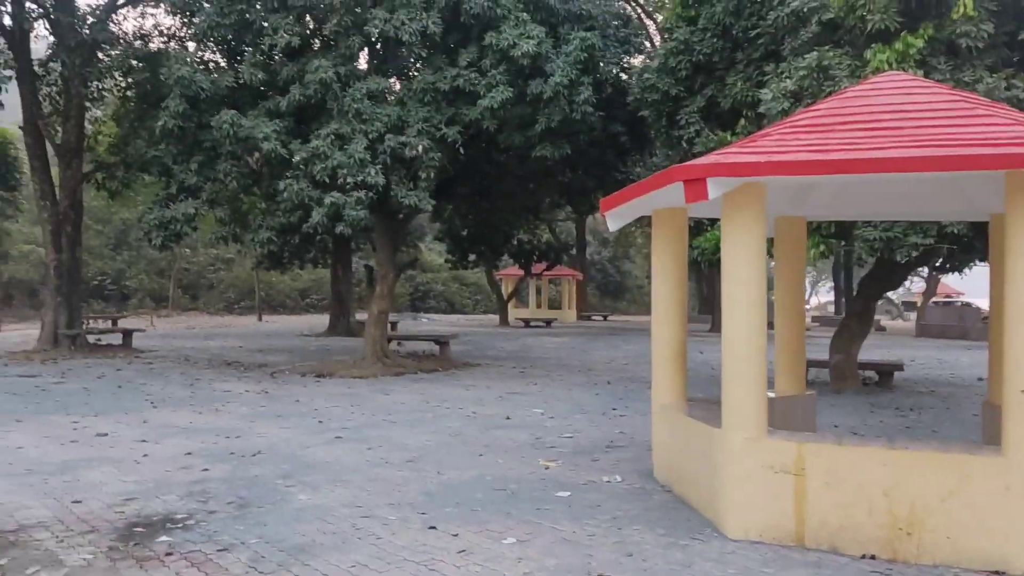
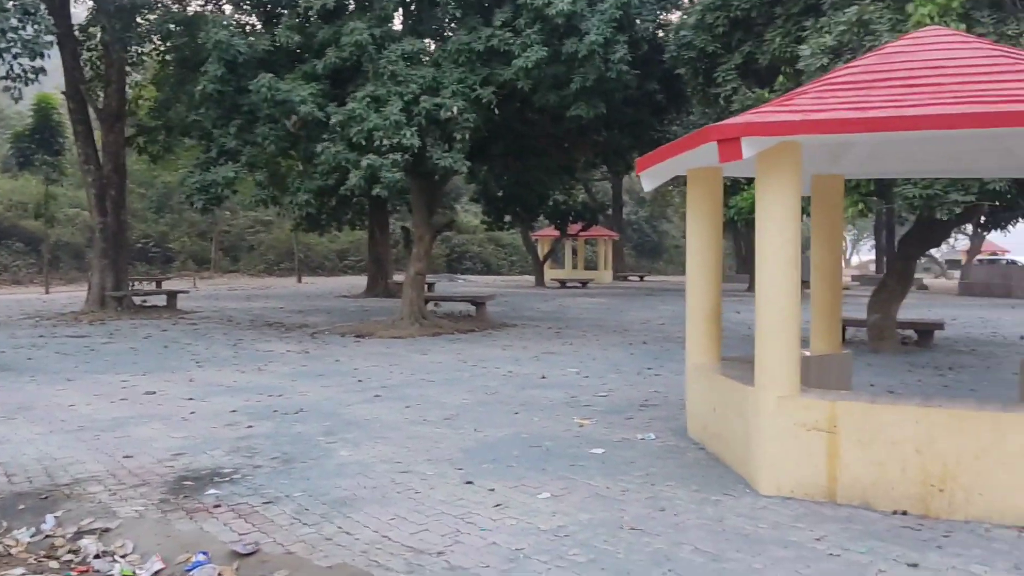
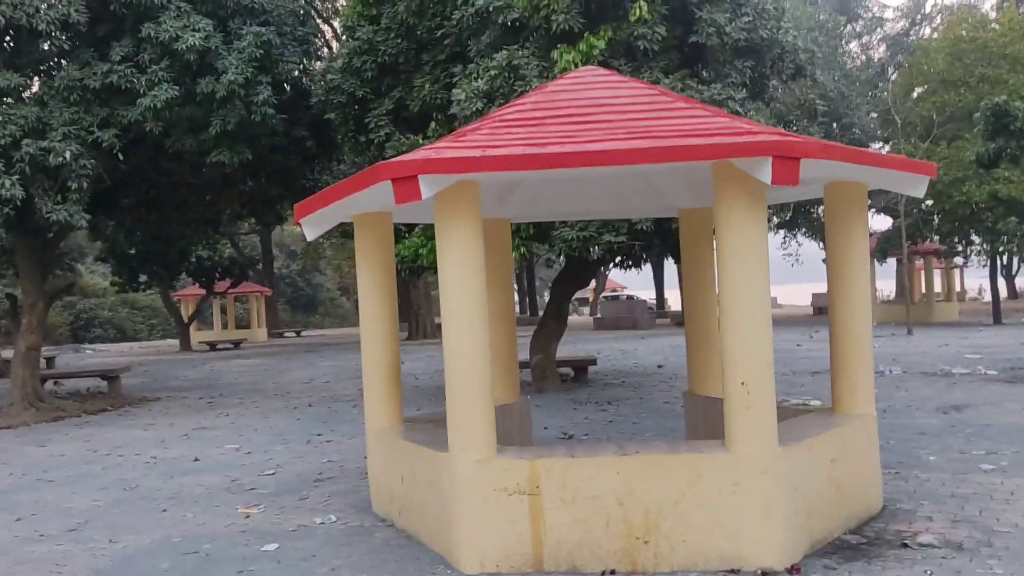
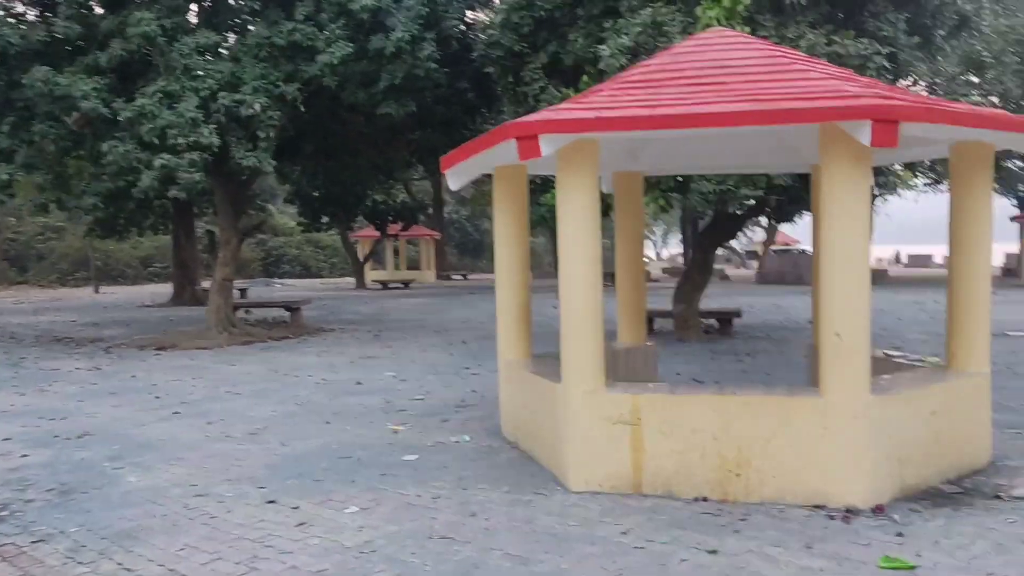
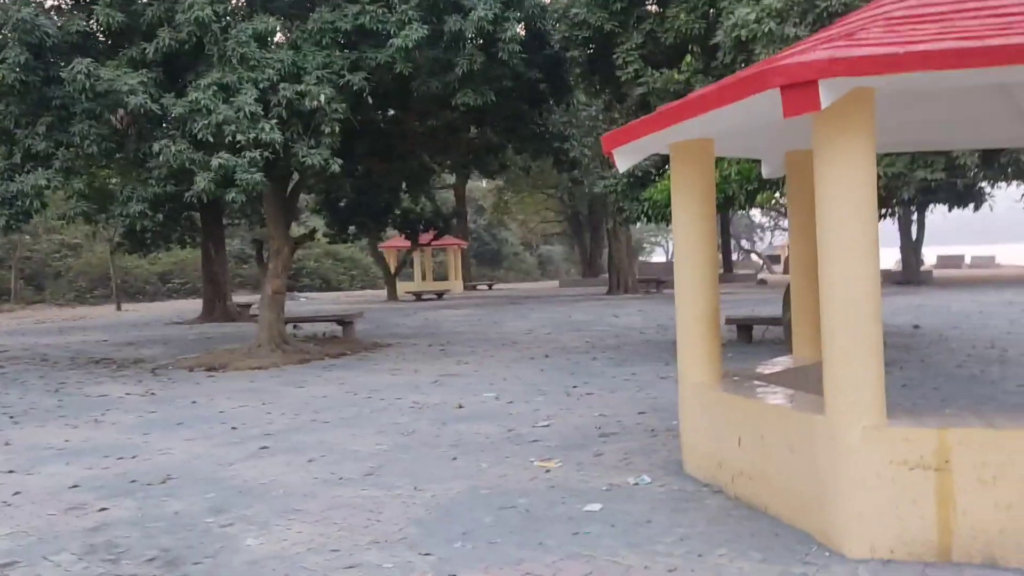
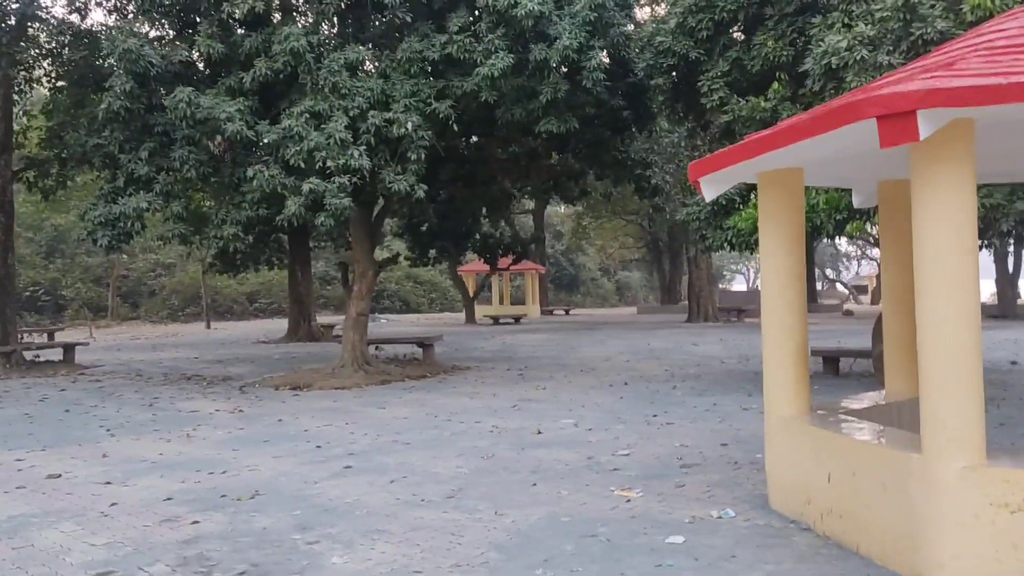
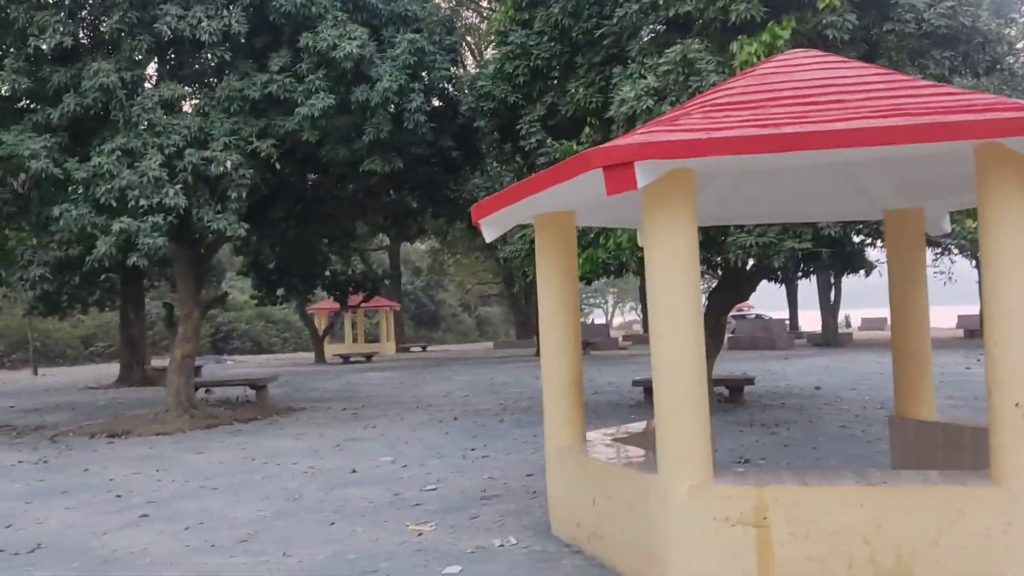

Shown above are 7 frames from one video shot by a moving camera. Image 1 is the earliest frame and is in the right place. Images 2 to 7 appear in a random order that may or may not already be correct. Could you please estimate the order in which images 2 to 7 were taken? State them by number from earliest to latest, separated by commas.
2, 4, 3, 7, 6, 5
